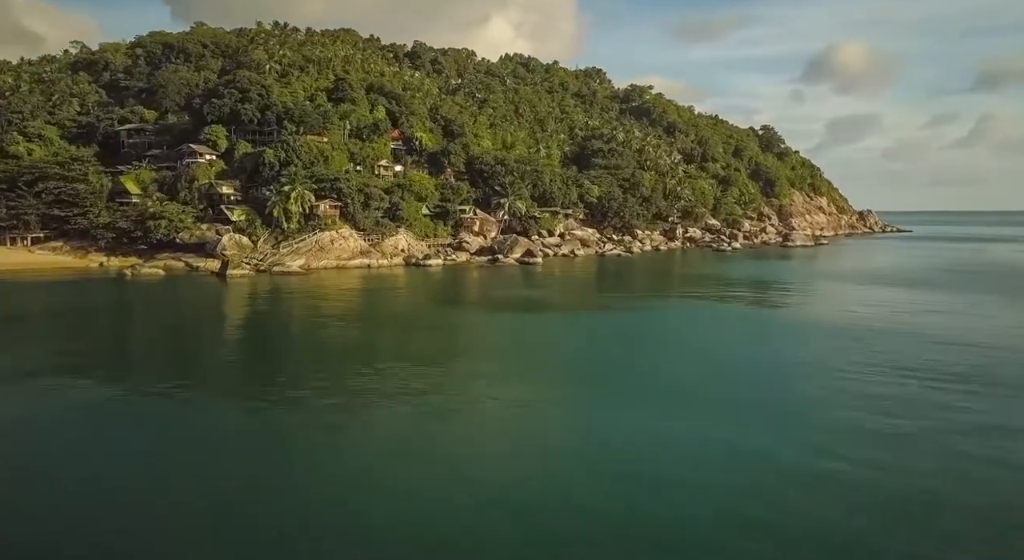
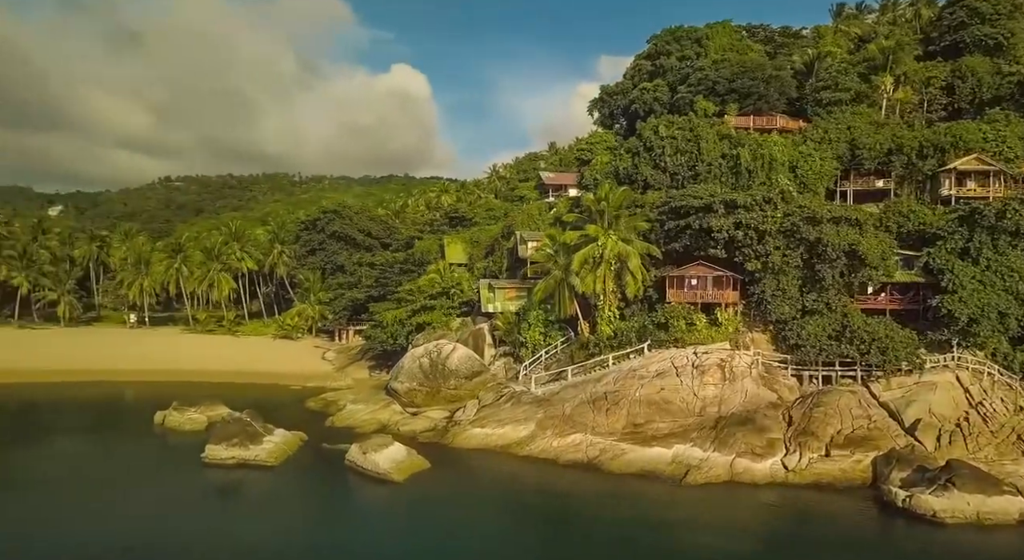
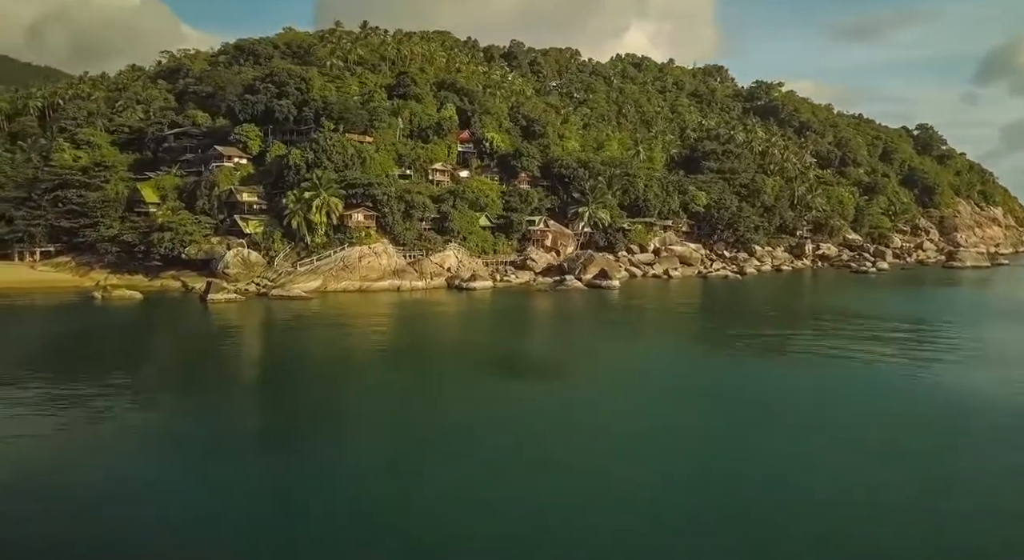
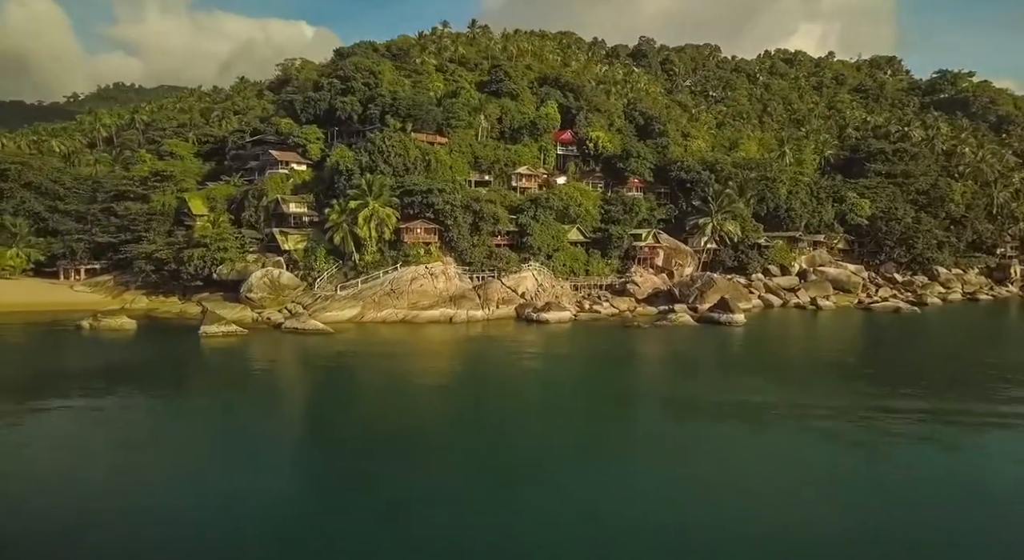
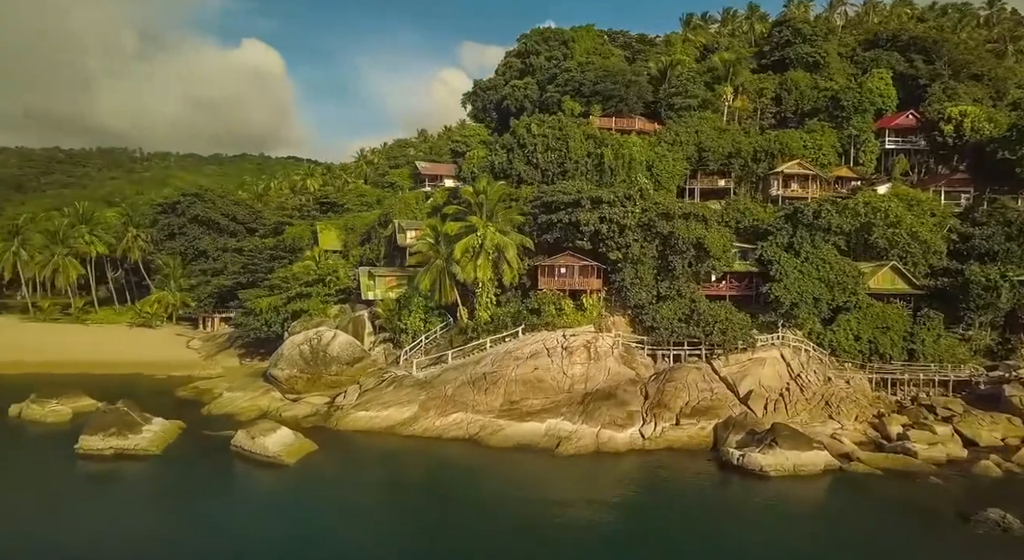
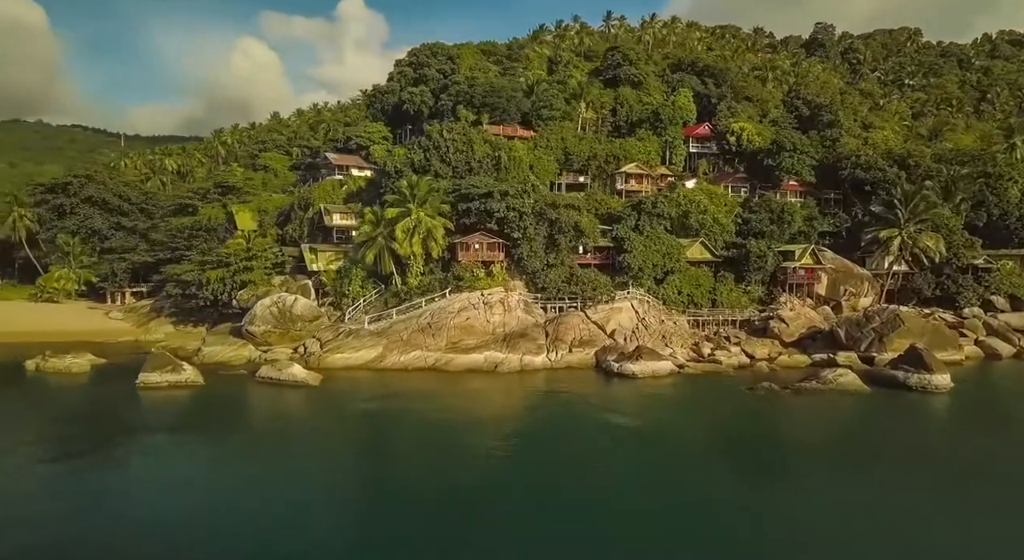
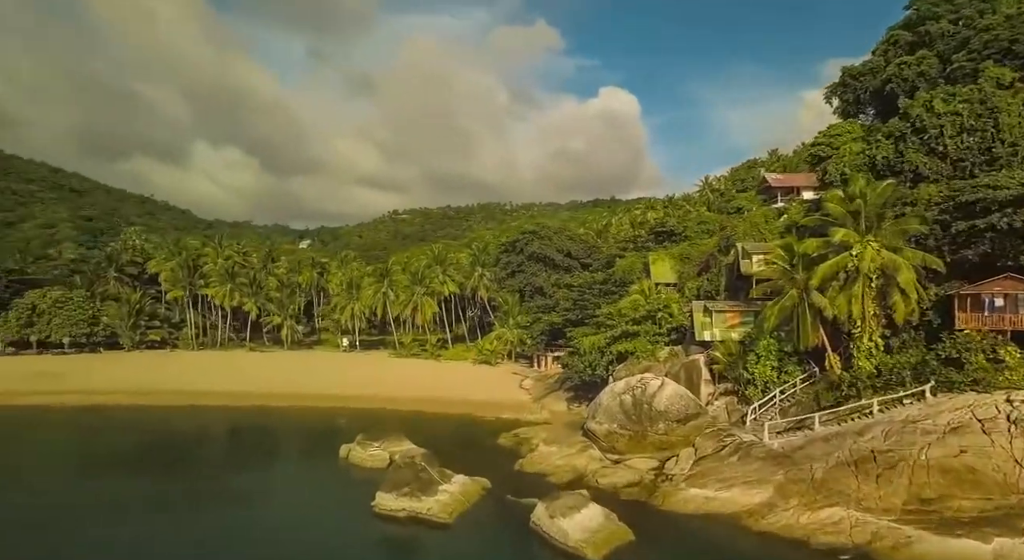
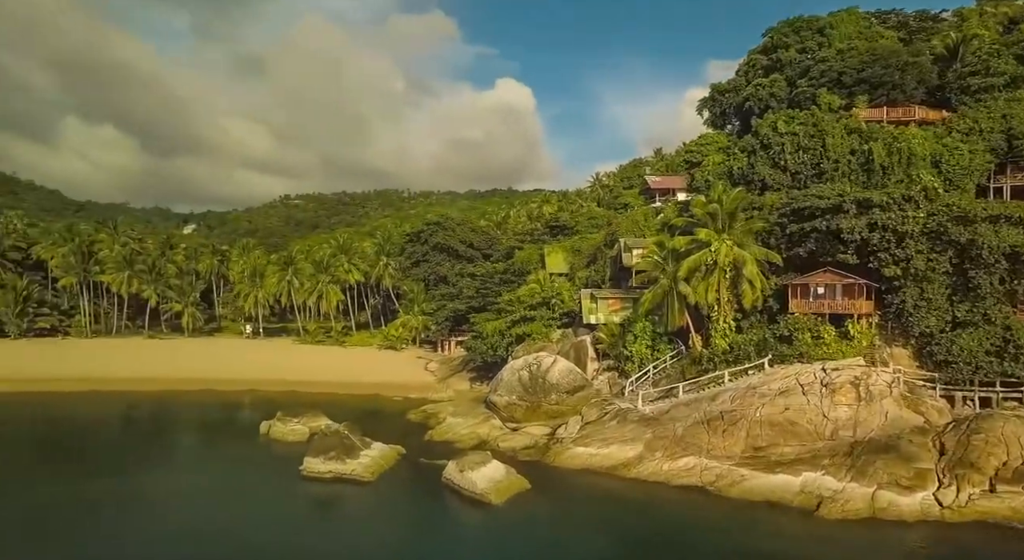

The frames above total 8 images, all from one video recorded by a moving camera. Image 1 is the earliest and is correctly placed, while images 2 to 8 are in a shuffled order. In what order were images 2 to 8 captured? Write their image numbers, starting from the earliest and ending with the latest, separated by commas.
3, 4, 6, 5, 2, 8, 7
